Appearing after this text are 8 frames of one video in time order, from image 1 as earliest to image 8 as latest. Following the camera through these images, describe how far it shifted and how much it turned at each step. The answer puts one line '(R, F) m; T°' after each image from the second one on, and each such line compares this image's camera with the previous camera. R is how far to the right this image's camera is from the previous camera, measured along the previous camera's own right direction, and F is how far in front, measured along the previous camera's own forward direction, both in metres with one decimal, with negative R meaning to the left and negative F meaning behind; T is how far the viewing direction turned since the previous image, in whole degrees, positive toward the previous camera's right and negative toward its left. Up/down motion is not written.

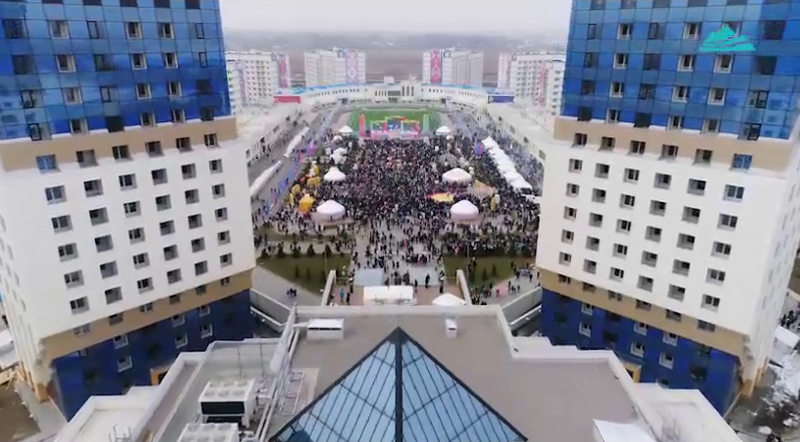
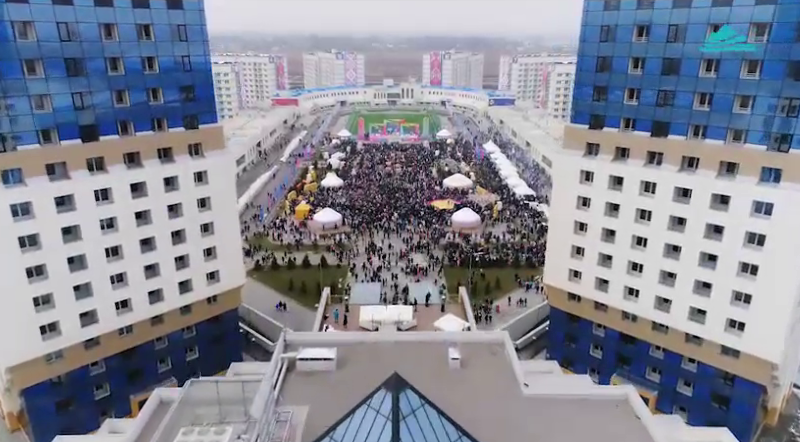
(+0.1, +2.5) m; 0°
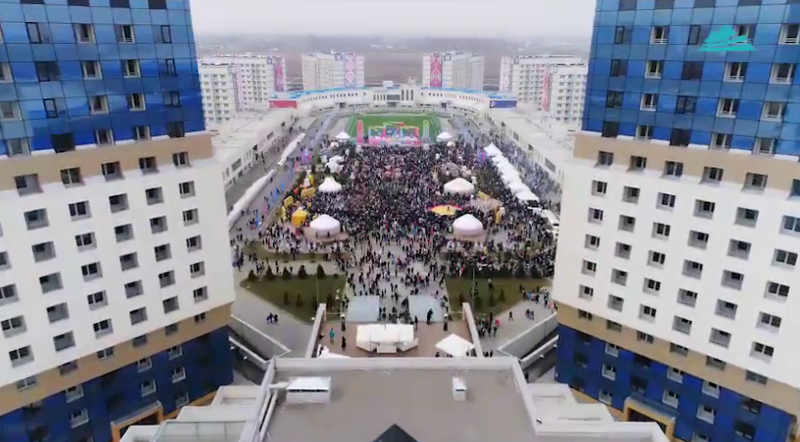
(0.0, +2.2) m; 0°
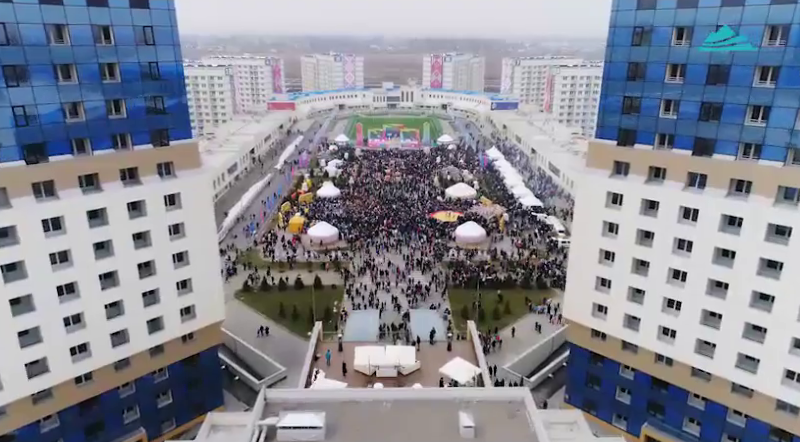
(-0.1, +2.2) m; 0°
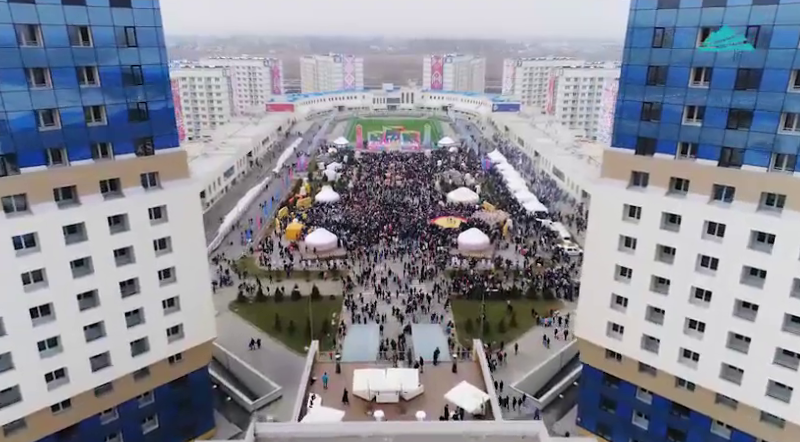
(-0.1, +2.1) m; 0°
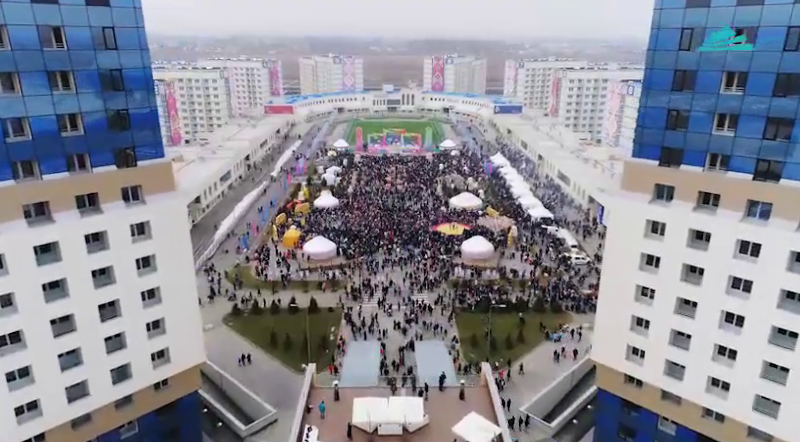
(-0.2, +2.2) m; 0°
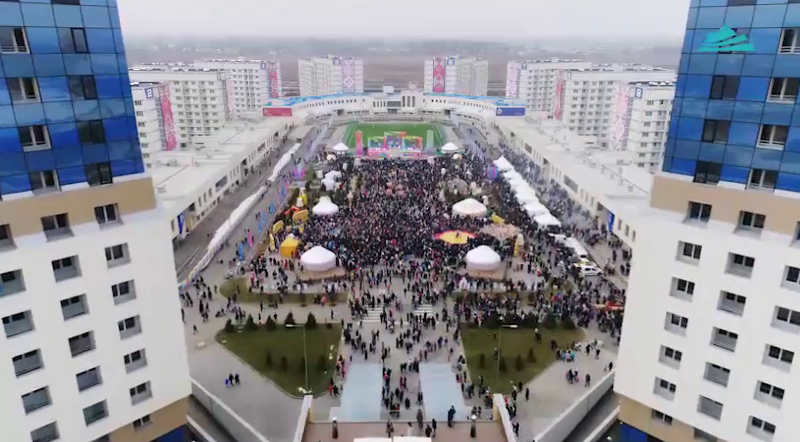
(-0.2, +2.6) m; 0°
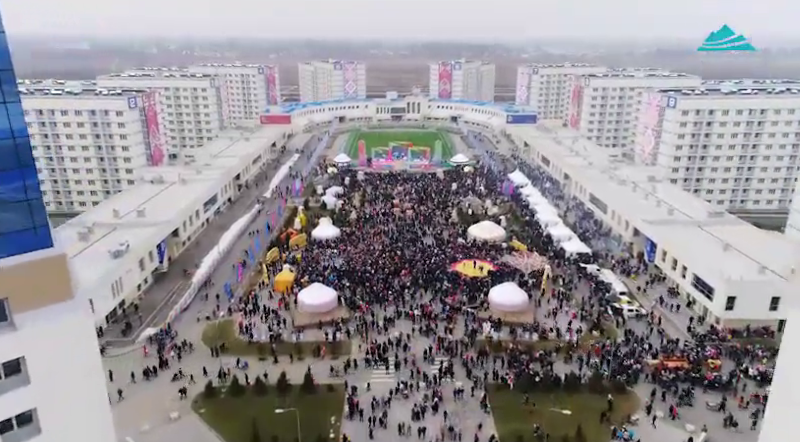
(-1.0, +8.0) m; 0°
